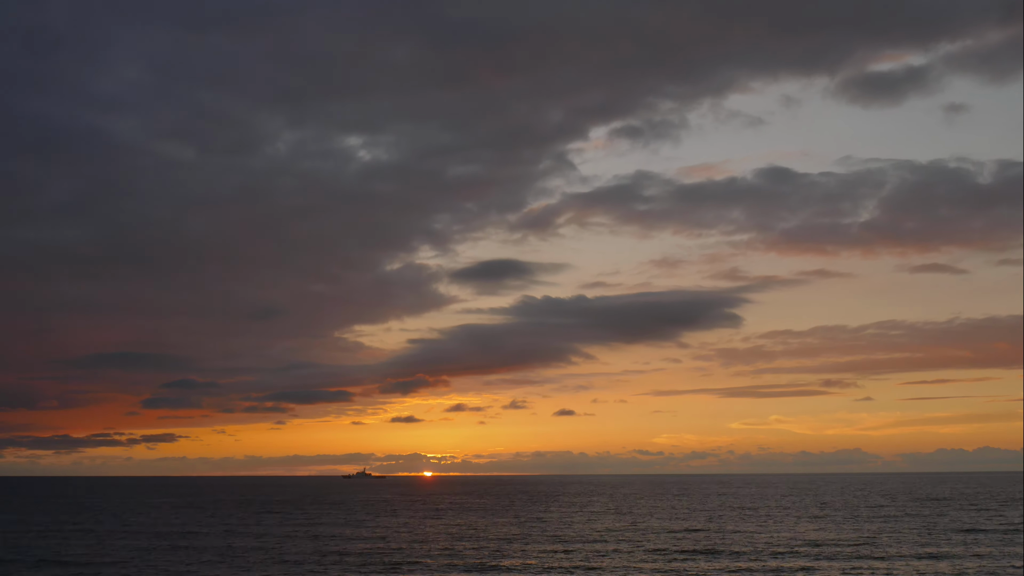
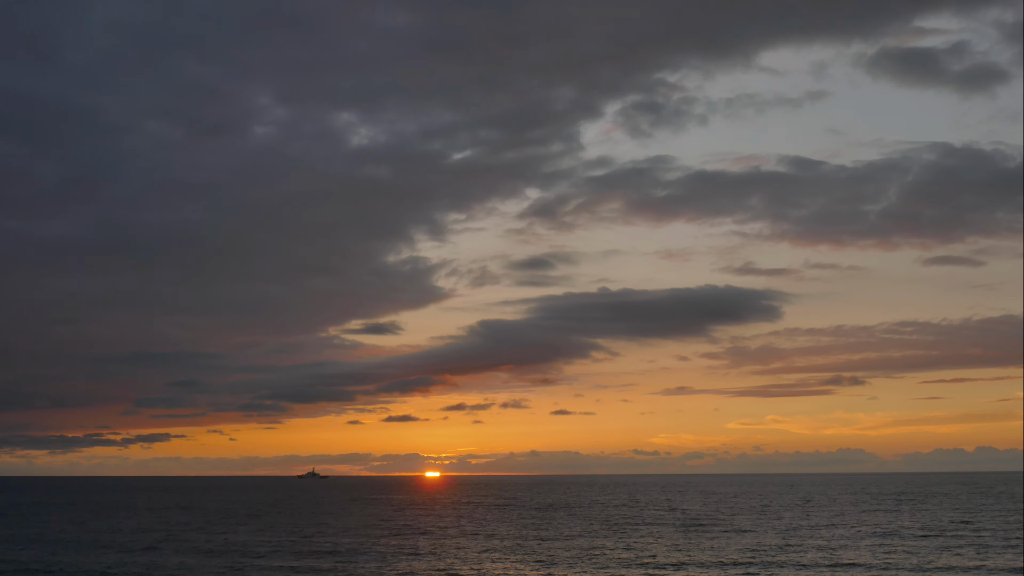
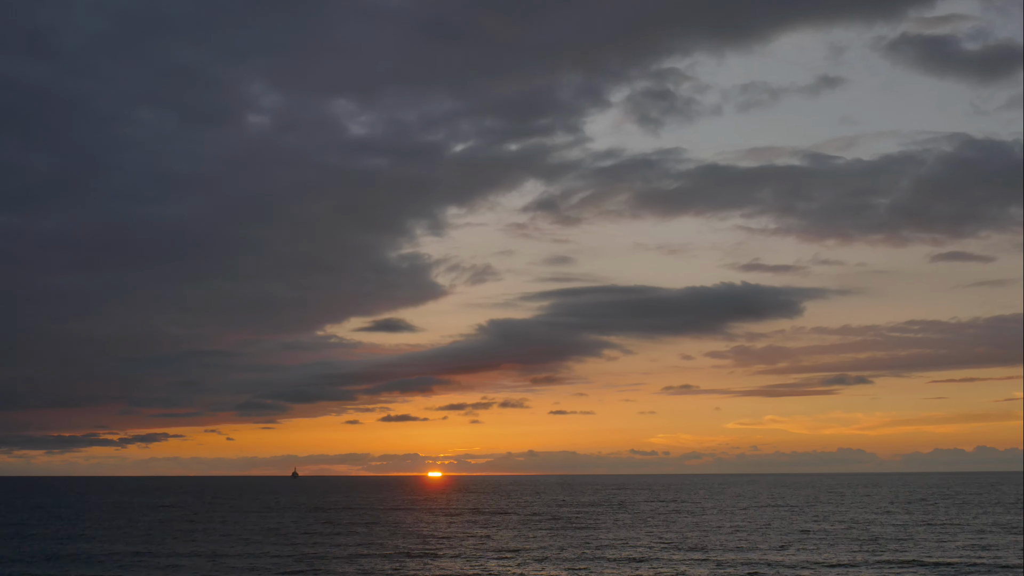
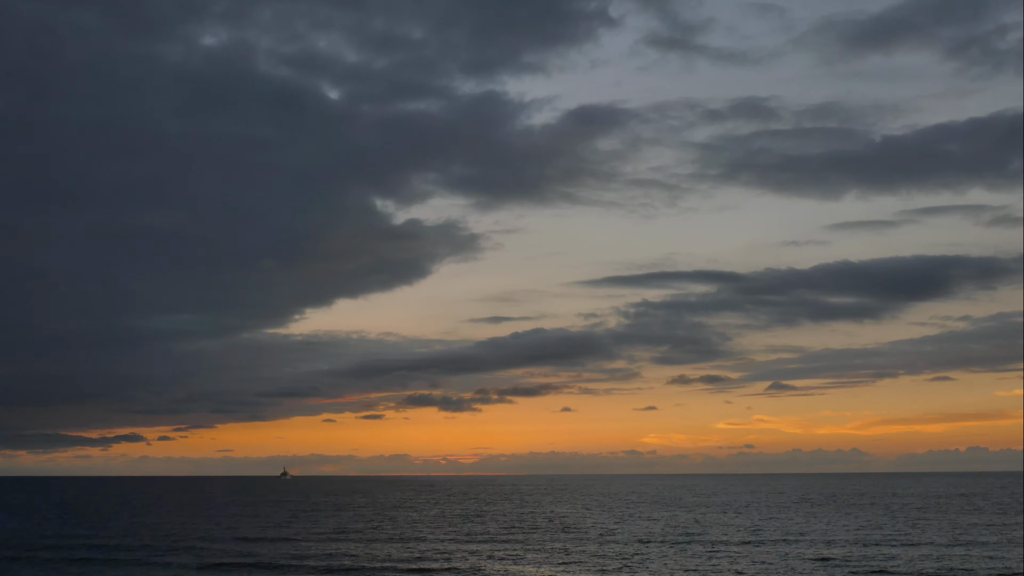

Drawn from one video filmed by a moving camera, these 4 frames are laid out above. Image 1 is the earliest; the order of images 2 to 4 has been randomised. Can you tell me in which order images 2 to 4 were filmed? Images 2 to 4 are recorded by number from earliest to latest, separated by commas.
2, 3, 4
